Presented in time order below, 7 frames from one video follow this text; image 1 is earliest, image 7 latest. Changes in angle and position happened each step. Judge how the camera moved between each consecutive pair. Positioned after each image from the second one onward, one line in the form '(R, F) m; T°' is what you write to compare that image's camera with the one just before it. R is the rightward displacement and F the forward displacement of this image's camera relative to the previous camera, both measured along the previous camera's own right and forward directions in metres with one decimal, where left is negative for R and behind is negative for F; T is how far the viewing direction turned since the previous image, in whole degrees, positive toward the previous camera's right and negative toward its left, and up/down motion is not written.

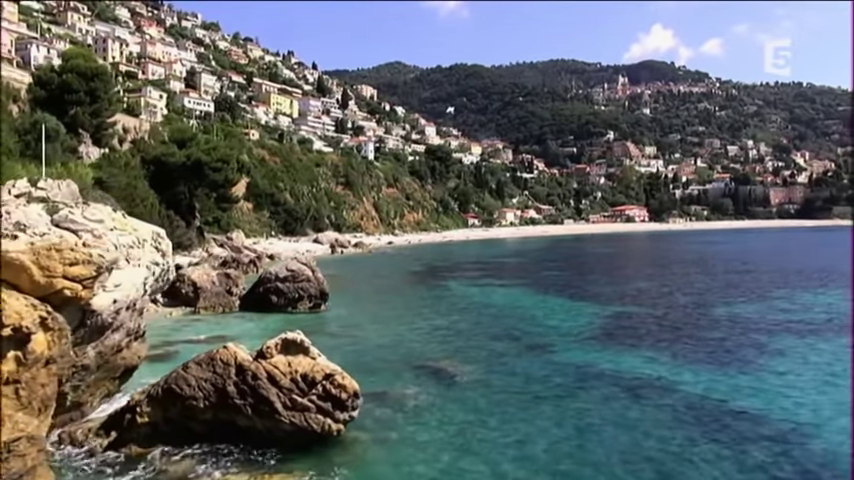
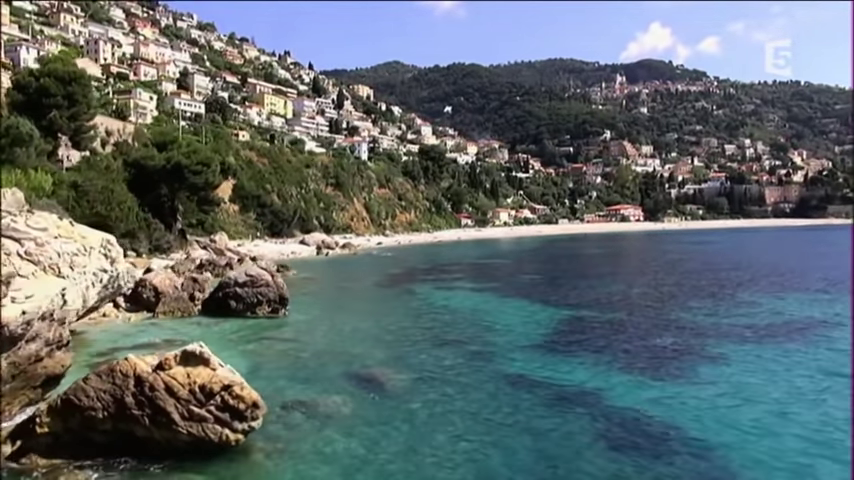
(+1.5, -0.2) m; 0°
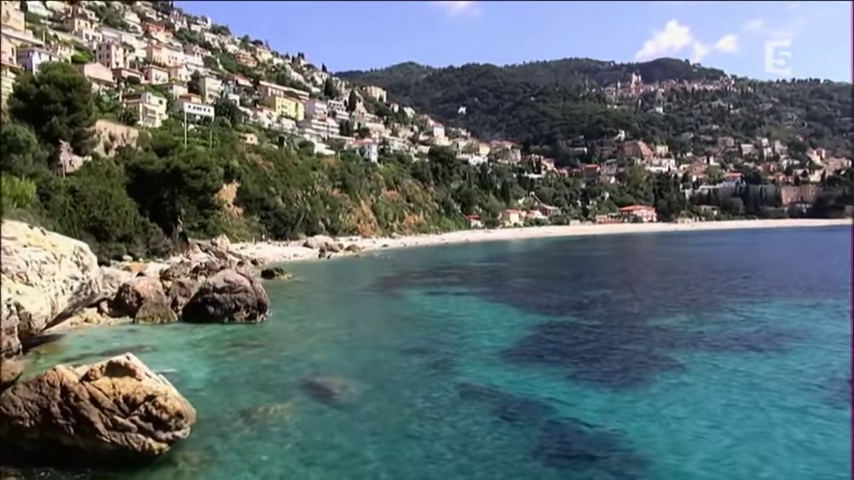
(+1.4, -0.2) m; -1°
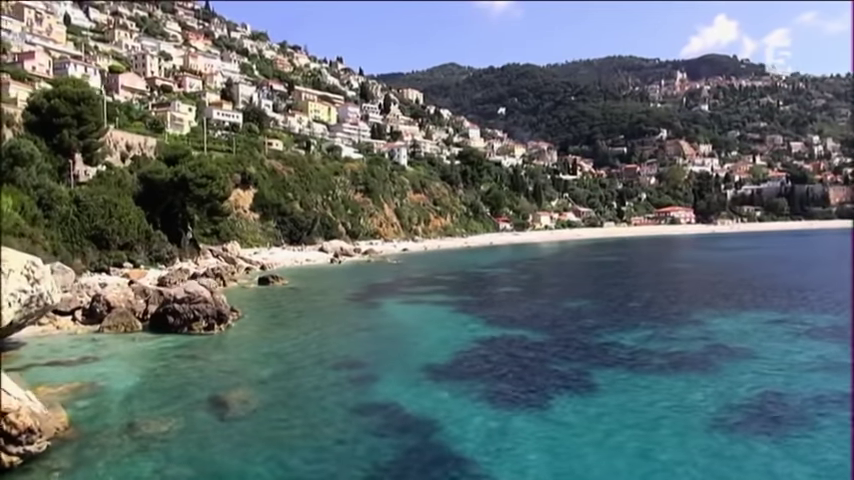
(+3.4, -0.3) m; -4°
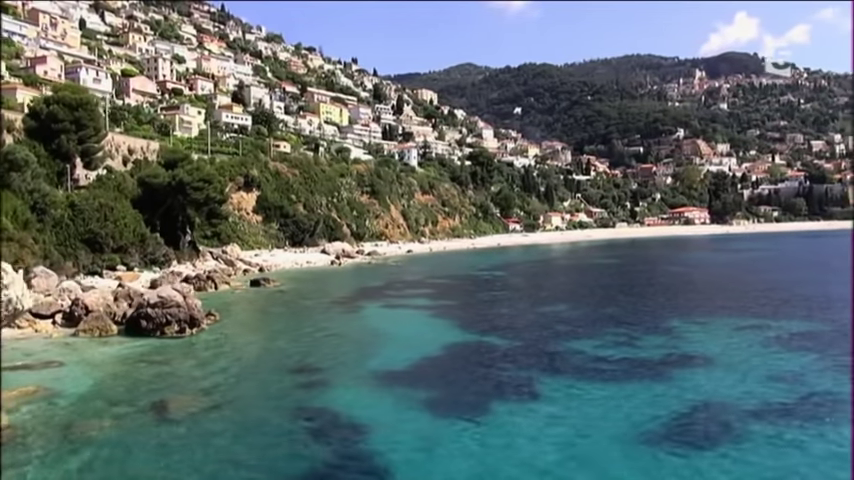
(+1.9, -0.2) m; -2°
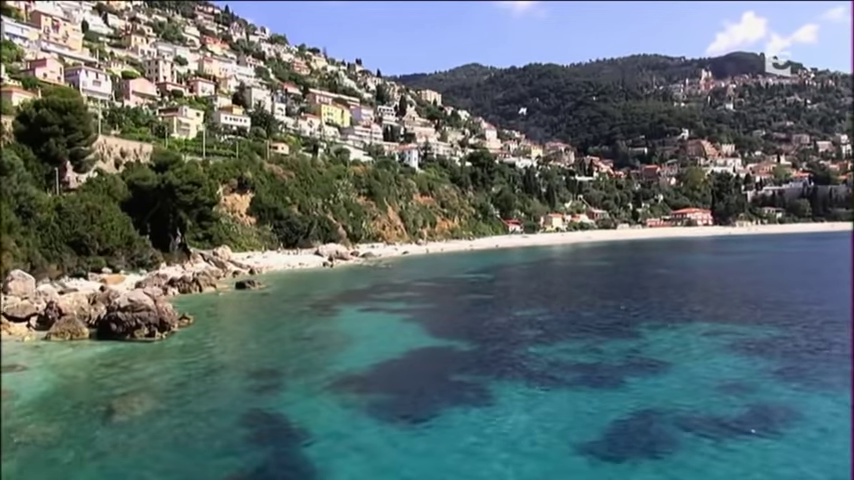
(+1.5, -0.1) m; -1°
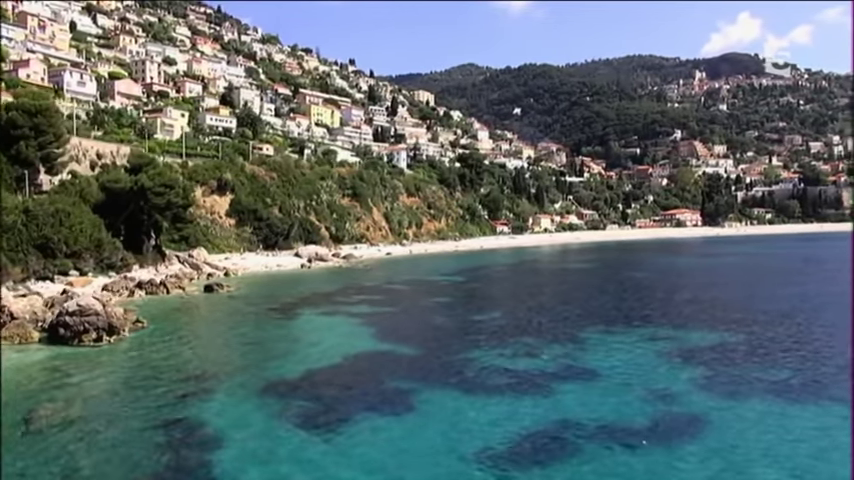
(+1.9, -0.2) m; 0°
